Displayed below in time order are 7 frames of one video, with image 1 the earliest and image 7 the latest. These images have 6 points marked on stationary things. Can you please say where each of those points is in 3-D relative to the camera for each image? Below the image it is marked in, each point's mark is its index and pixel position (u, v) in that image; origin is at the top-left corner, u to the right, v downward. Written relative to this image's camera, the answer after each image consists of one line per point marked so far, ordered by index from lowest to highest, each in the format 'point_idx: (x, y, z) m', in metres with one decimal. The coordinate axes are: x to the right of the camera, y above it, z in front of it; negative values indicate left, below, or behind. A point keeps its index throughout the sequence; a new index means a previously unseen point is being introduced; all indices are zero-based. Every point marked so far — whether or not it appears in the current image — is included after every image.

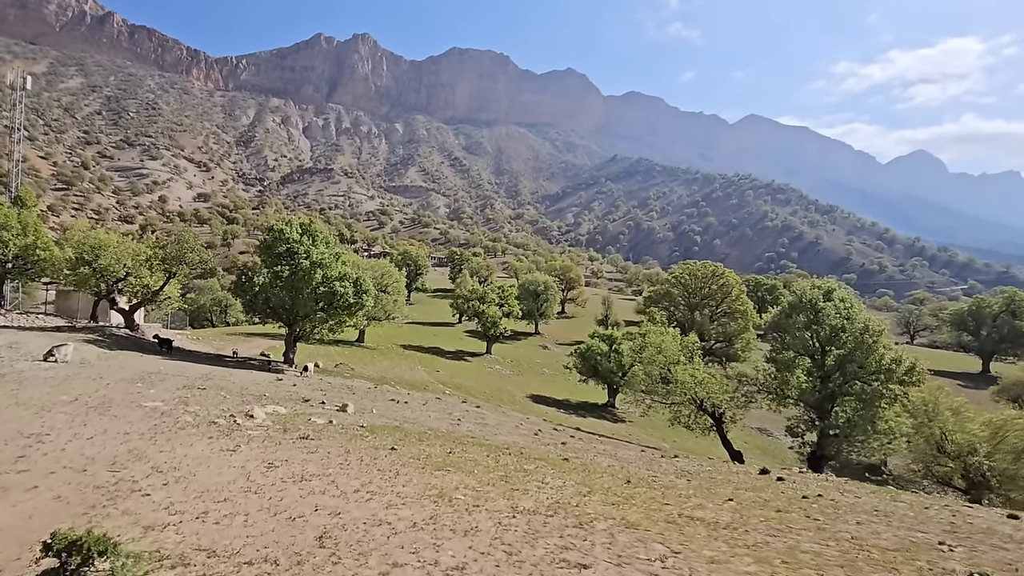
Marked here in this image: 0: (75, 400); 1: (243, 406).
0: (-12.8, -3.3, +15.1) m
1: (-8.9, -4.0, +17.3) m
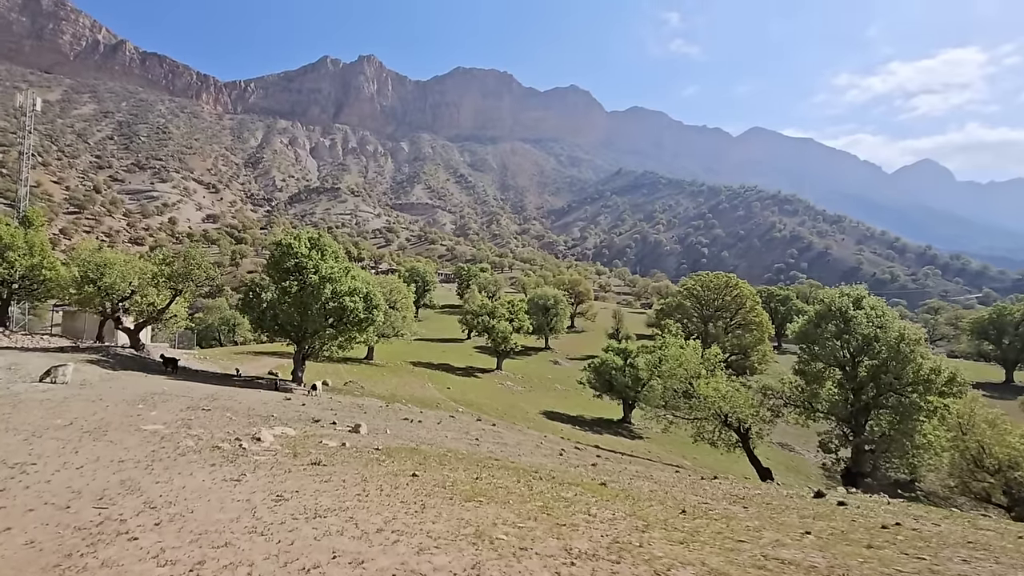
0: (-12.0, -3.7, +14.0) m
1: (-8.1, -4.4, +16.1) m
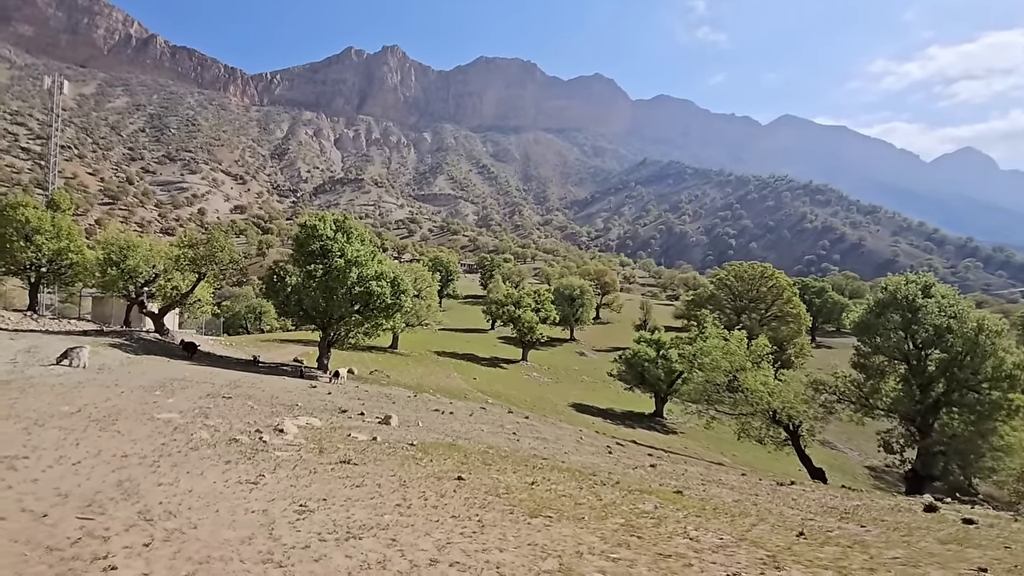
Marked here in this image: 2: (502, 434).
0: (-10.7, -3.1, +12.7) m
1: (-6.8, -3.7, +14.7) m
2: (-0.4, -5.5, +19.4) m
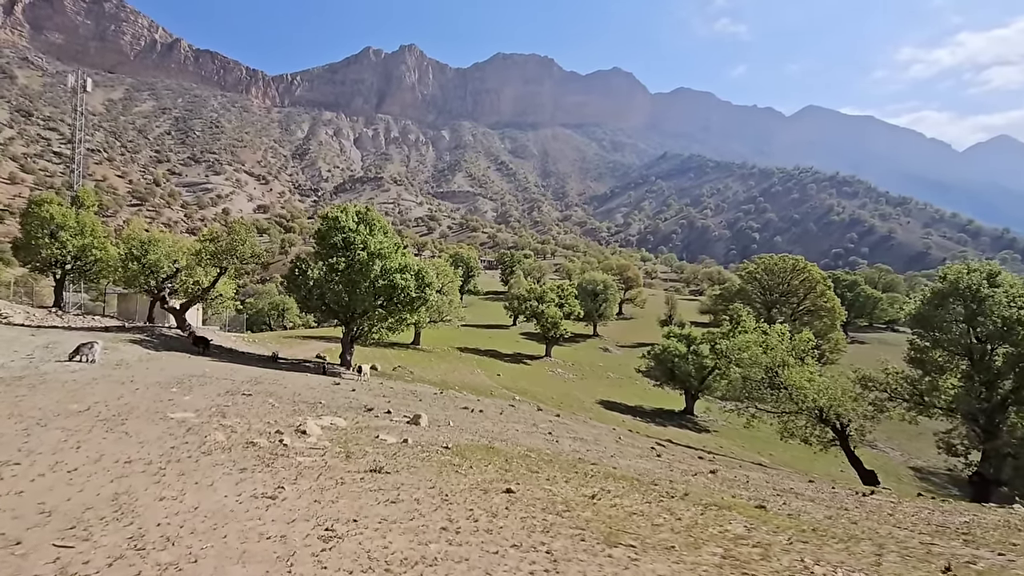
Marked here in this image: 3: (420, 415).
0: (-9.7, -2.8, +11.7) m
1: (-5.7, -3.4, +13.6) m
2: (+0.9, -5.1, +18.0) m
3: (-2.8, -3.9, +15.9) m
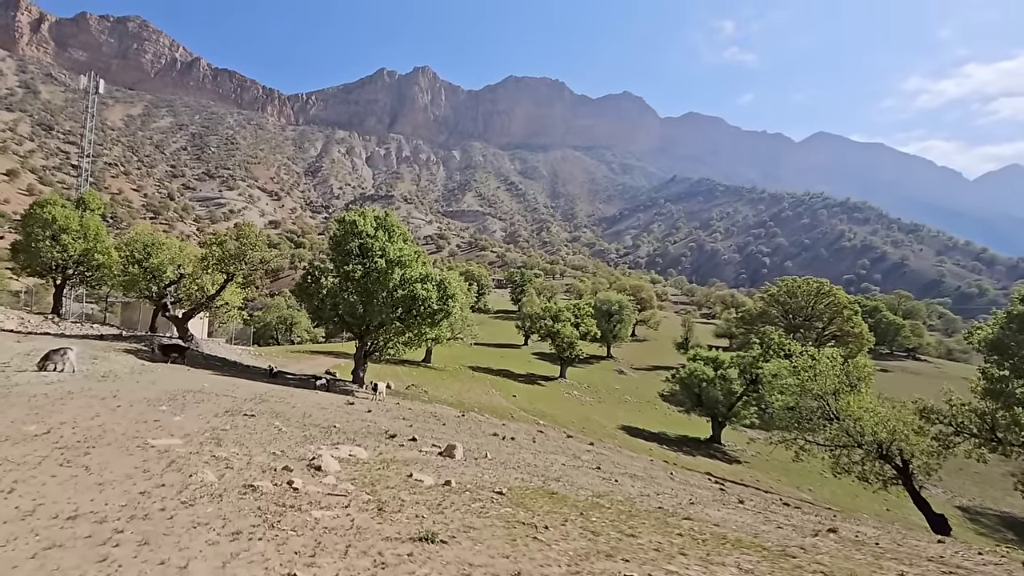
0: (-8.4, -2.6, +9.3) m
1: (-4.4, -3.4, +11.0) m
2: (+2.2, -5.4, +15.3) m
3: (-1.5, -4.1, +13.3) m
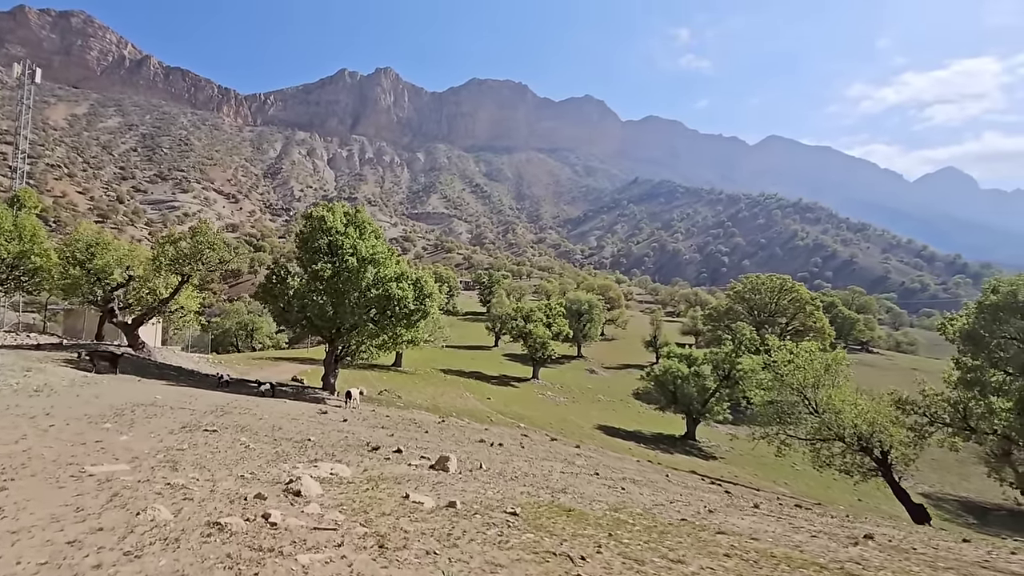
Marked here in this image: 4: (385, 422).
0: (-8.2, -2.6, +7.5) m
1: (-4.3, -3.3, +9.5) m
2: (+2.1, -5.2, +14.2) m
3: (-1.5, -3.9, +12.0) m
4: (-4.8, -5.1, +19.7) m
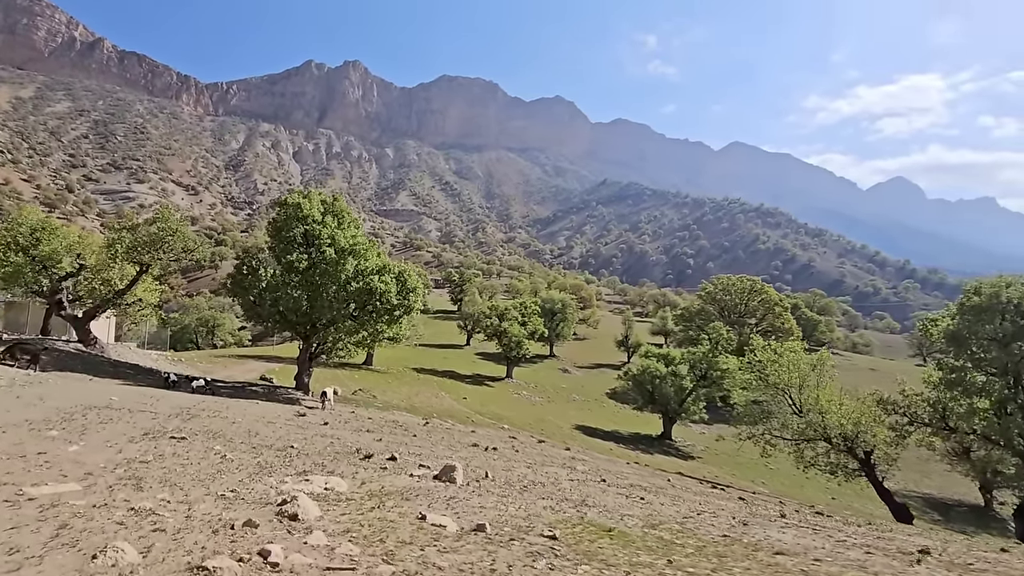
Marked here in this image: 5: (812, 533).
0: (-7.6, -2.3, +5.9) m
1: (-3.8, -3.0, +8.1) m
2: (+2.2, -5.0, +13.2) m
3: (-1.3, -3.7, +10.7) m
4: (-5.1, -4.8, +18.2) m
5: (+5.7, -4.8, +10.4) m
